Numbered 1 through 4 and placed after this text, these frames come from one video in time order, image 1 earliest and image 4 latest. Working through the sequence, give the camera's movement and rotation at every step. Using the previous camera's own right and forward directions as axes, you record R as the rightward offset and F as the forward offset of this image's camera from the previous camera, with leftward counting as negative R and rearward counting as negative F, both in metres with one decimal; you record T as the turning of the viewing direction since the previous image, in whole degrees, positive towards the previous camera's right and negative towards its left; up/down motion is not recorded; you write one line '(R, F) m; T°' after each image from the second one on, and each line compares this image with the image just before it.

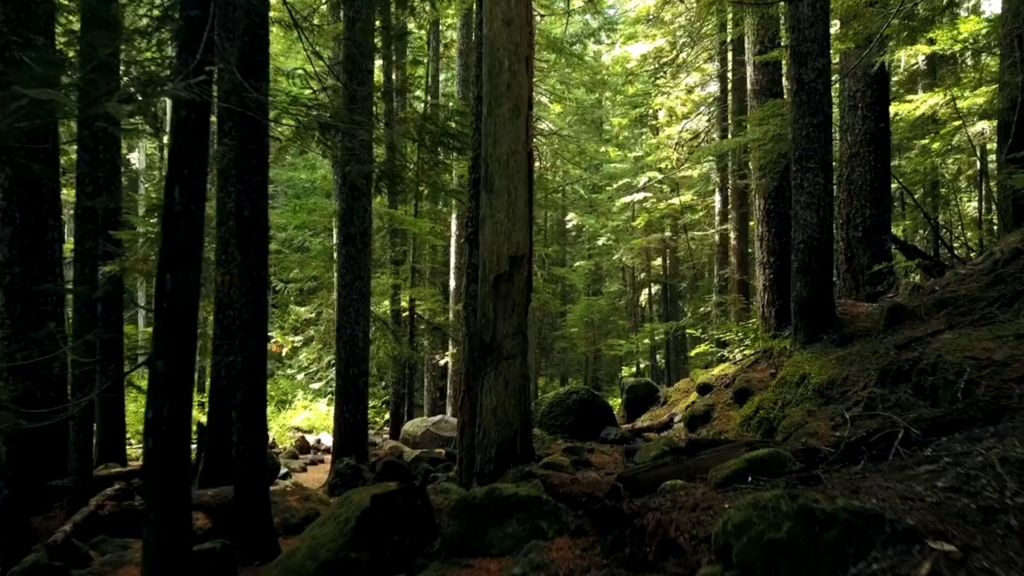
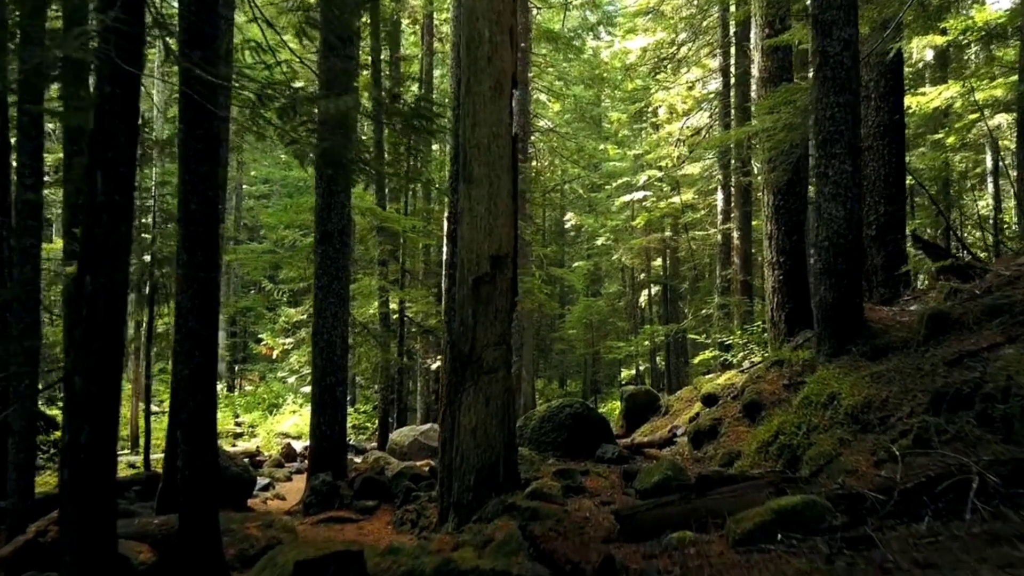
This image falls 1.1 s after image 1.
(+0.1, +0.8) m; 0°
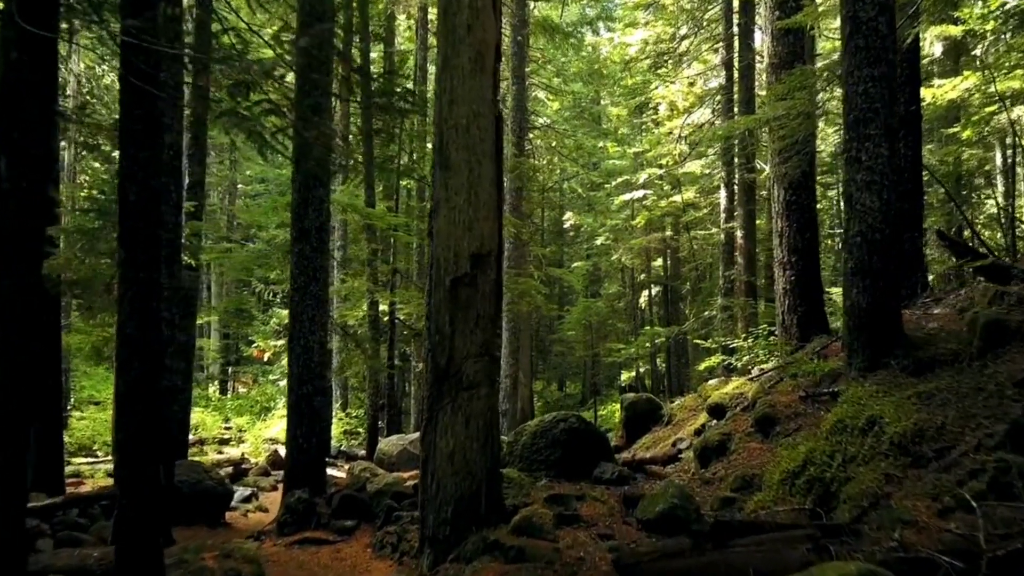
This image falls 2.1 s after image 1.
(+0.1, +0.7) m; 0°
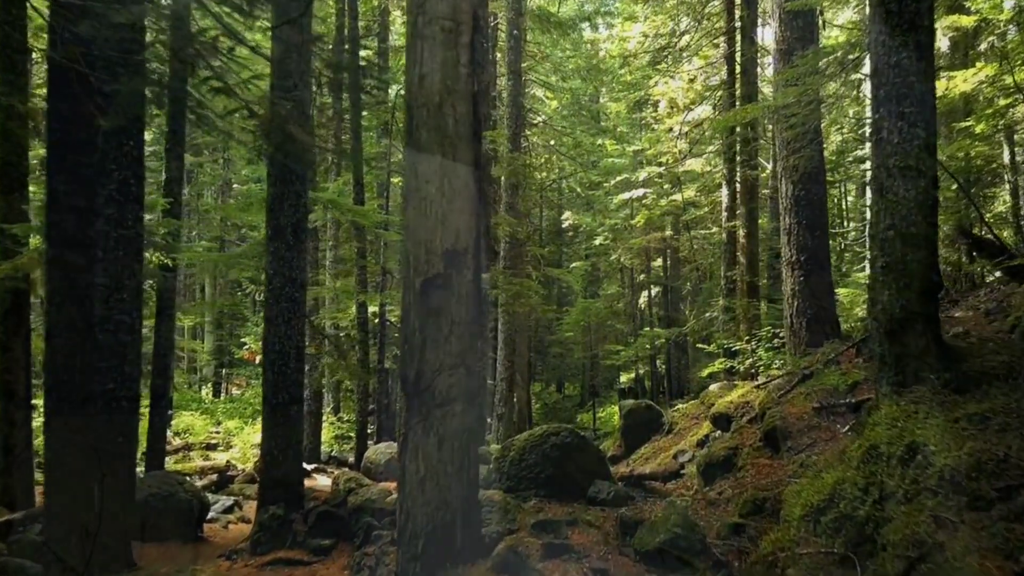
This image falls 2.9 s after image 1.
(+0.1, +0.6) m; 0°
